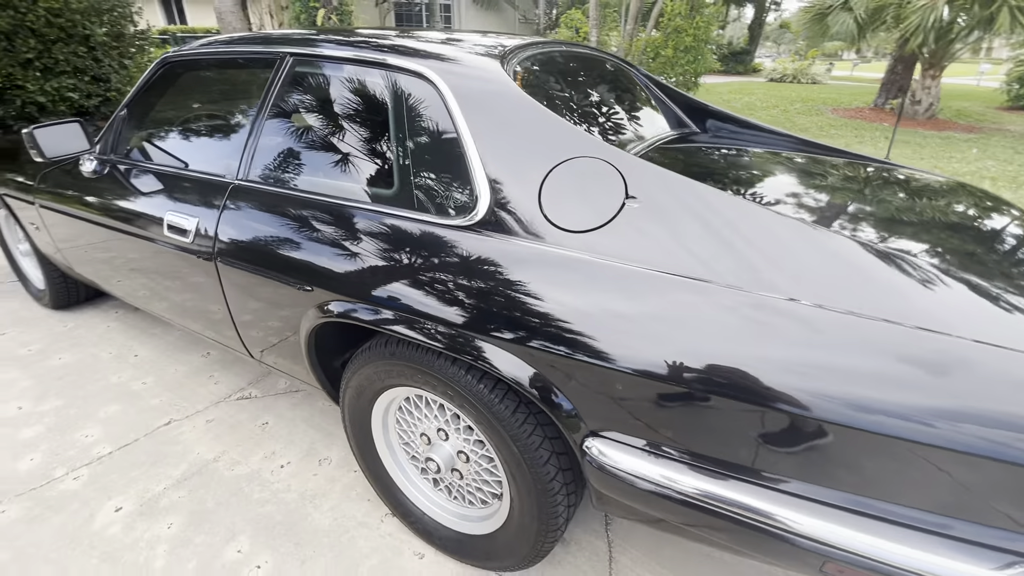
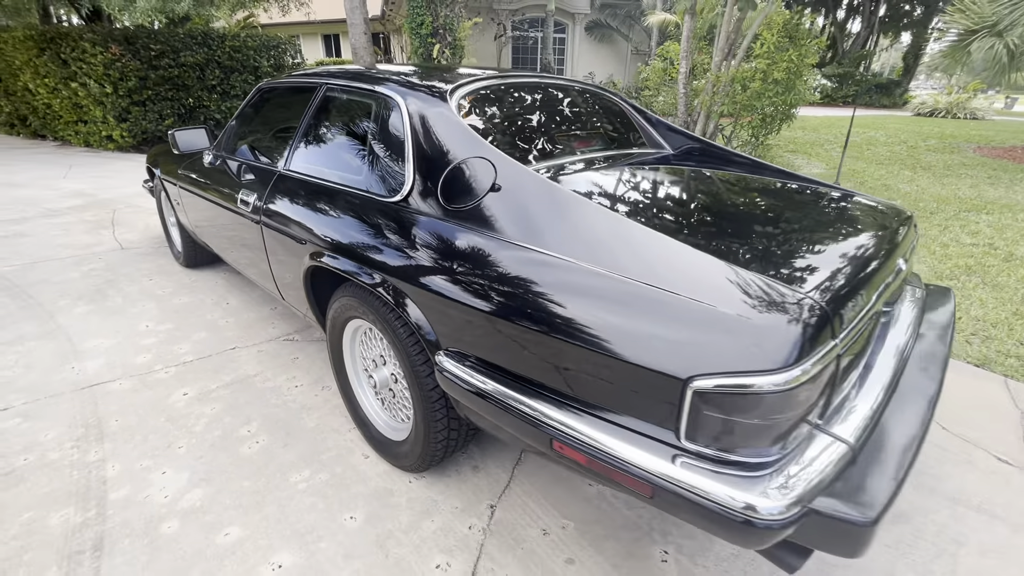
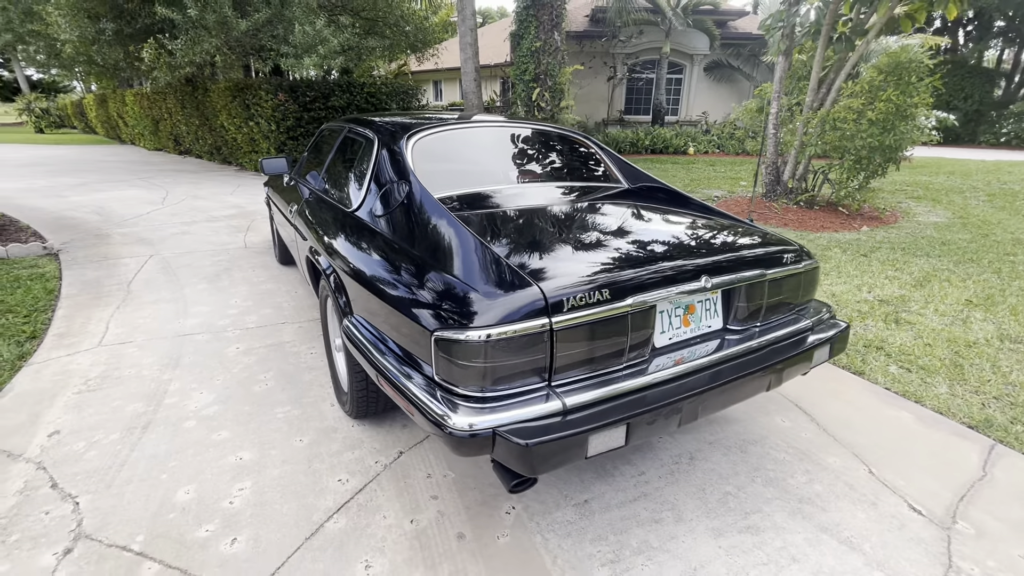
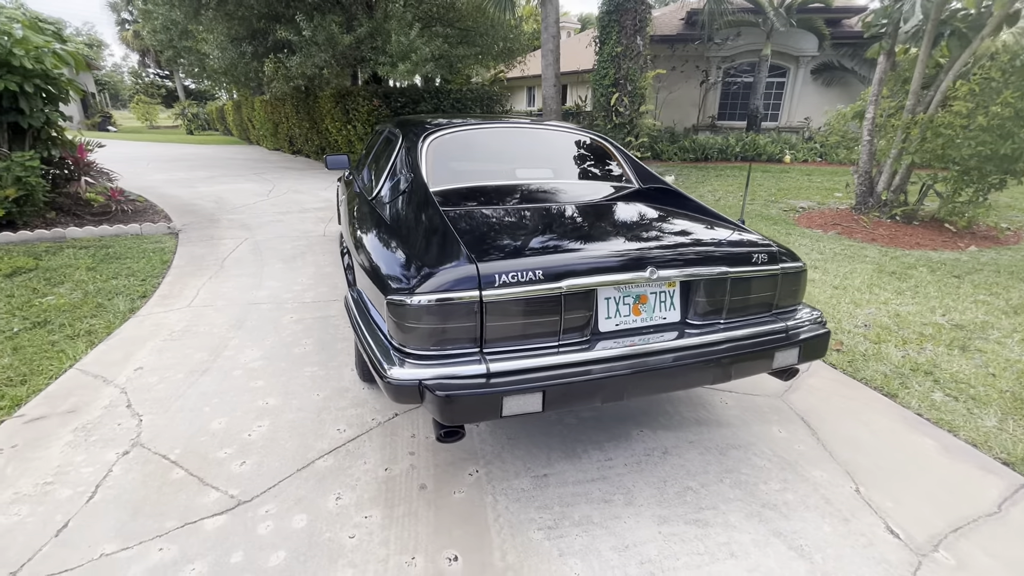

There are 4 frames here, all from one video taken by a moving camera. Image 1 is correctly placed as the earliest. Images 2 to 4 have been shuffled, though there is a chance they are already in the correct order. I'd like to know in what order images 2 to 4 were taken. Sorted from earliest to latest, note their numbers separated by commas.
2, 3, 4
